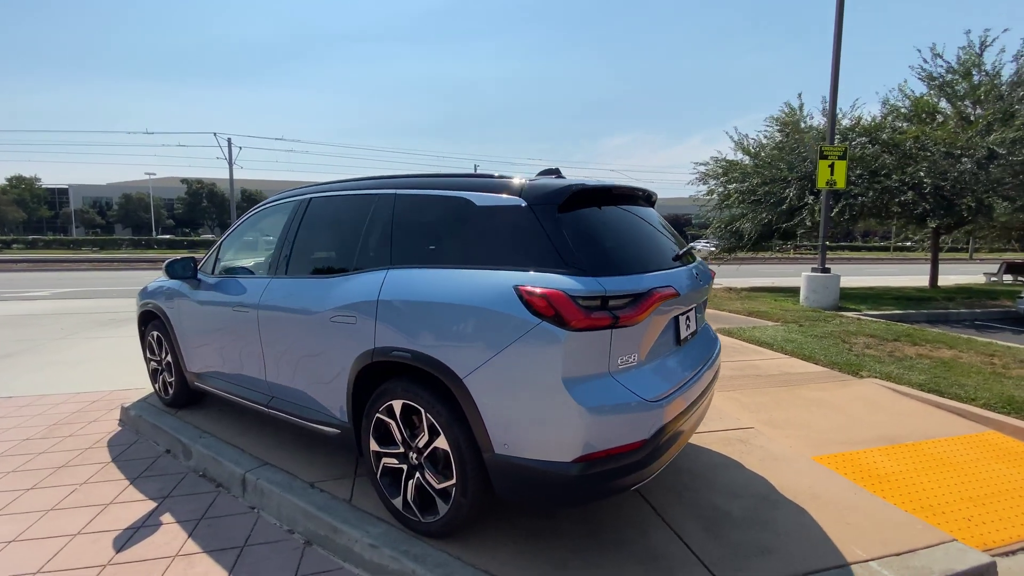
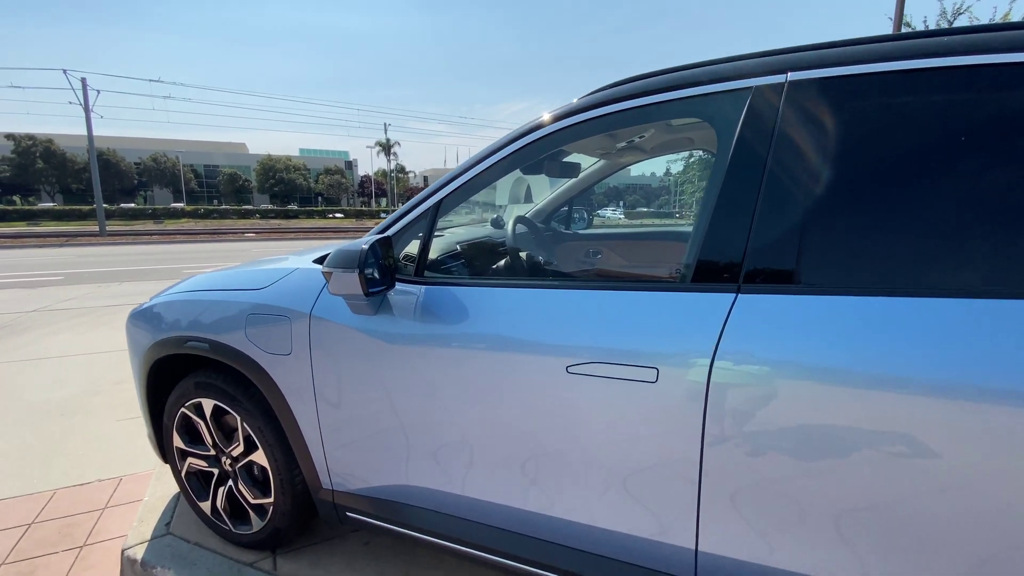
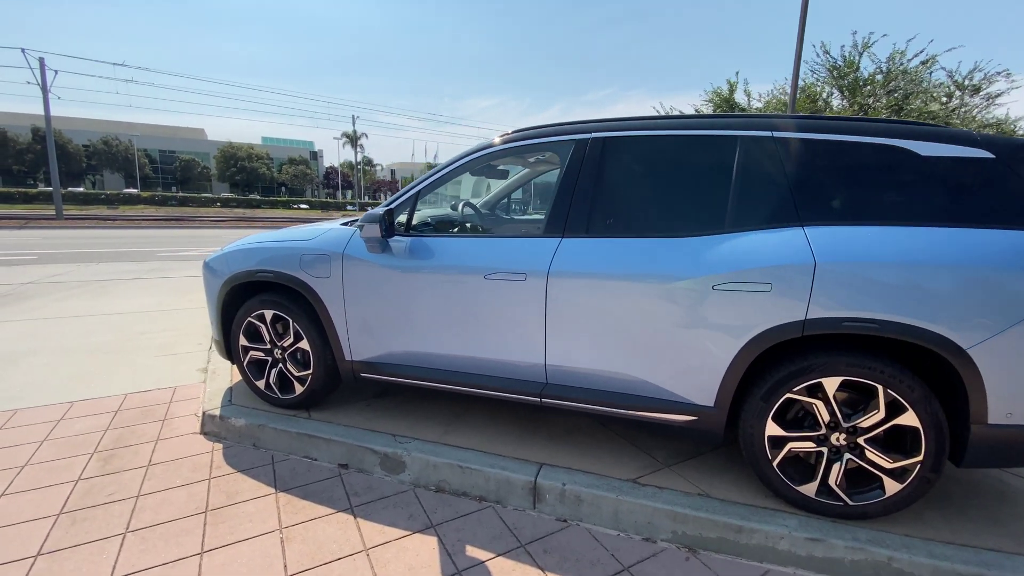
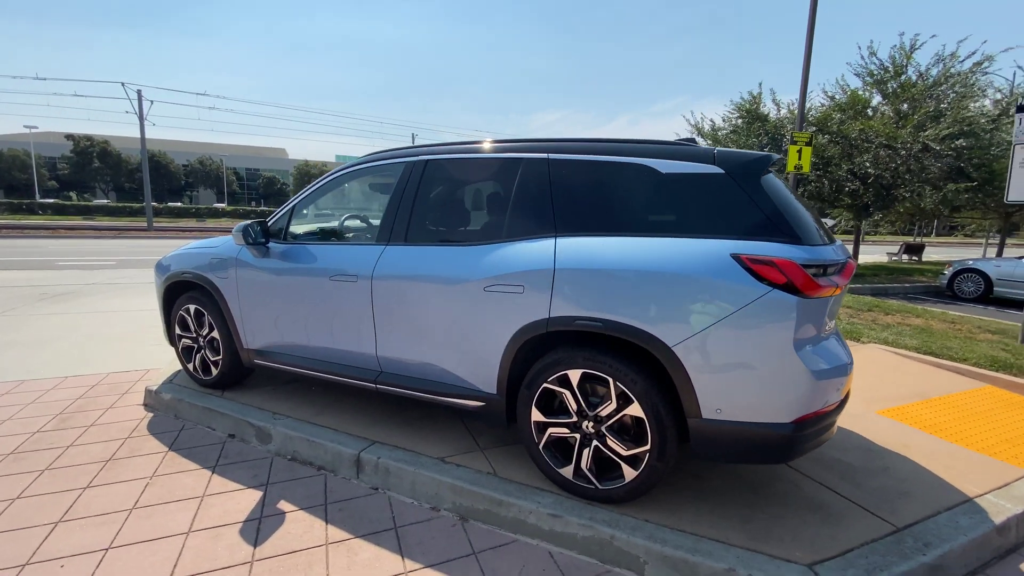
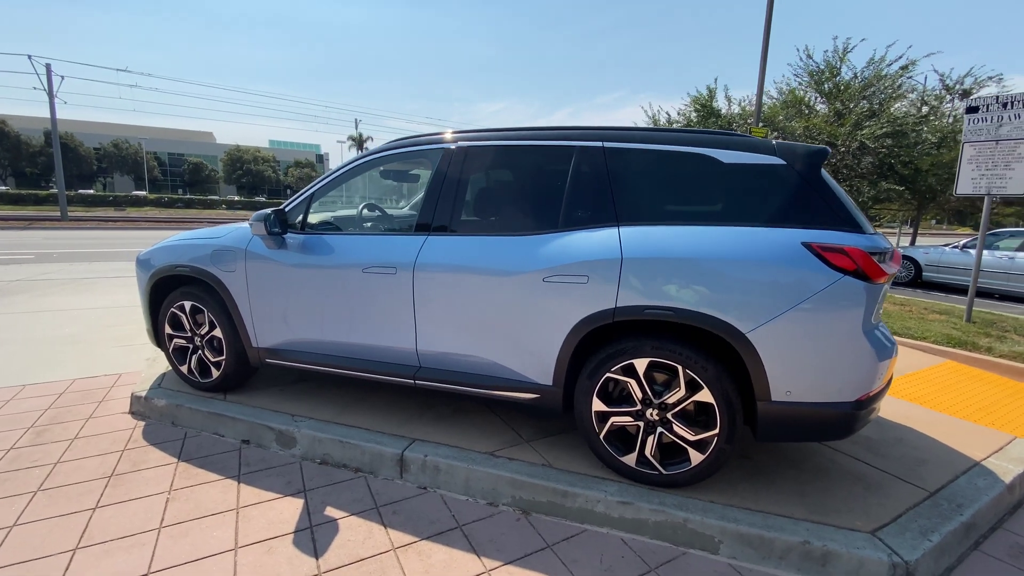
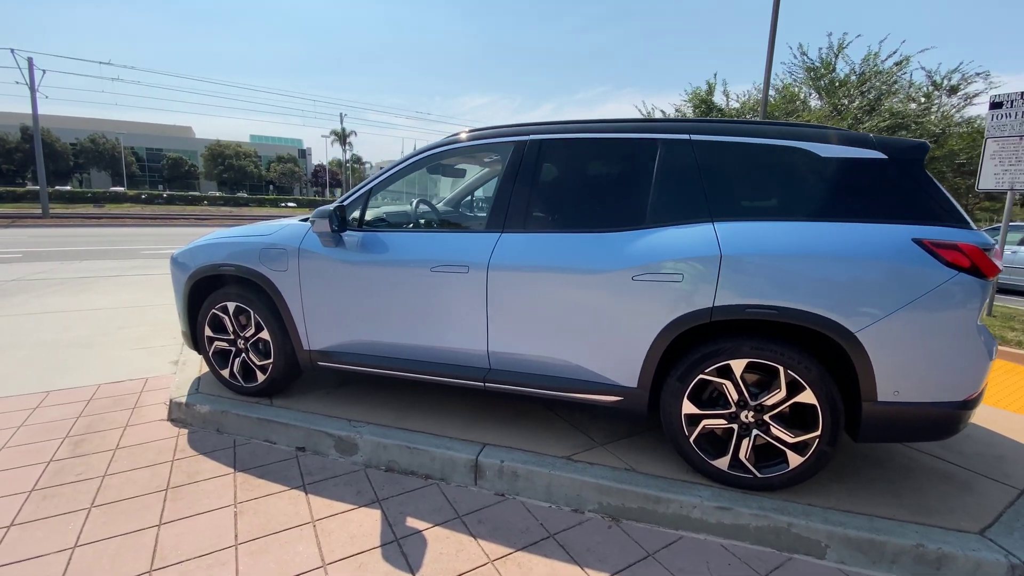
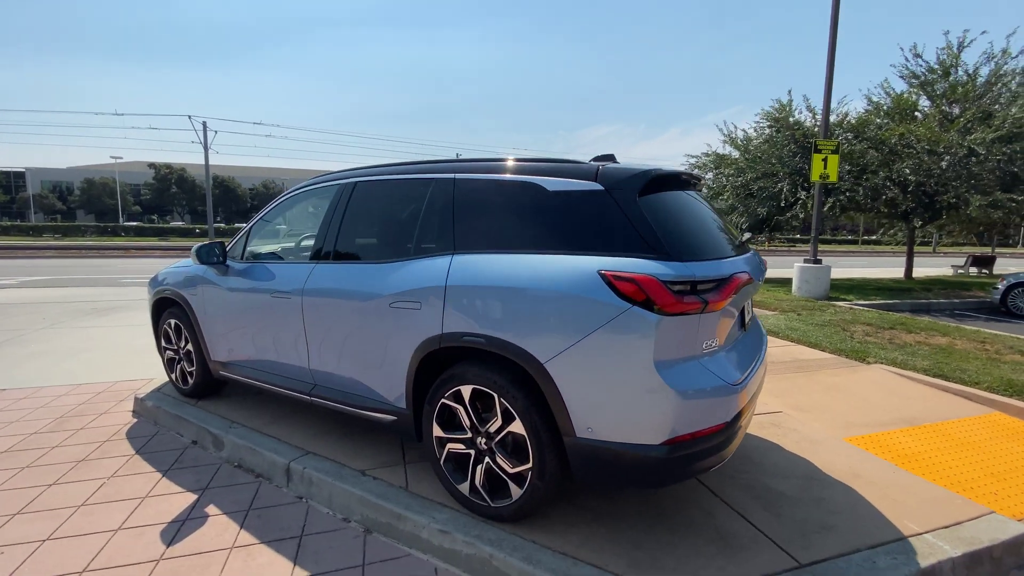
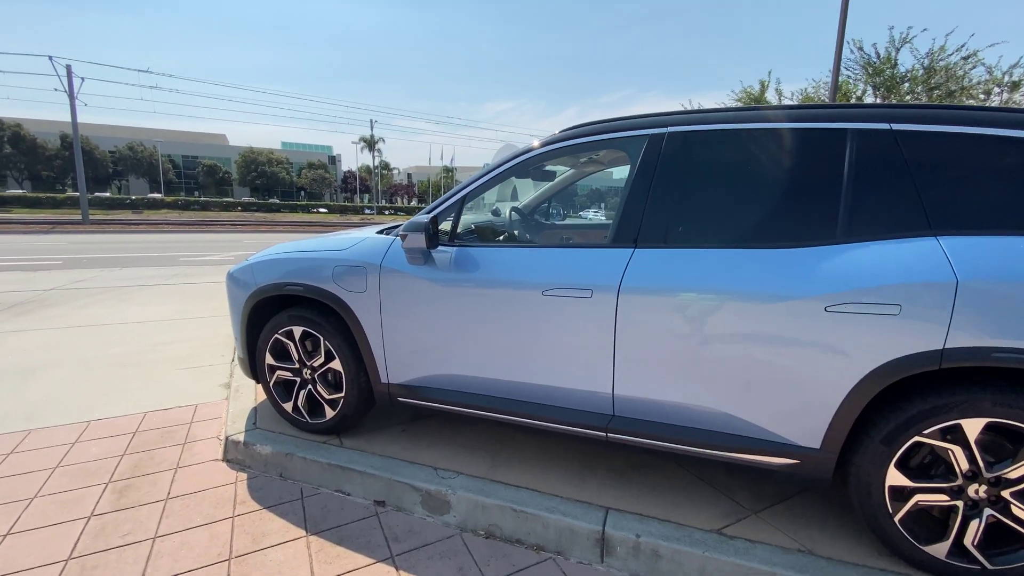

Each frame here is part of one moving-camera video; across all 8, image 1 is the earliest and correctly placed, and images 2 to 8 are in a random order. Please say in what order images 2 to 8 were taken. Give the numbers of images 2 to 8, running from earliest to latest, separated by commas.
7, 4, 5, 6, 3, 8, 2
